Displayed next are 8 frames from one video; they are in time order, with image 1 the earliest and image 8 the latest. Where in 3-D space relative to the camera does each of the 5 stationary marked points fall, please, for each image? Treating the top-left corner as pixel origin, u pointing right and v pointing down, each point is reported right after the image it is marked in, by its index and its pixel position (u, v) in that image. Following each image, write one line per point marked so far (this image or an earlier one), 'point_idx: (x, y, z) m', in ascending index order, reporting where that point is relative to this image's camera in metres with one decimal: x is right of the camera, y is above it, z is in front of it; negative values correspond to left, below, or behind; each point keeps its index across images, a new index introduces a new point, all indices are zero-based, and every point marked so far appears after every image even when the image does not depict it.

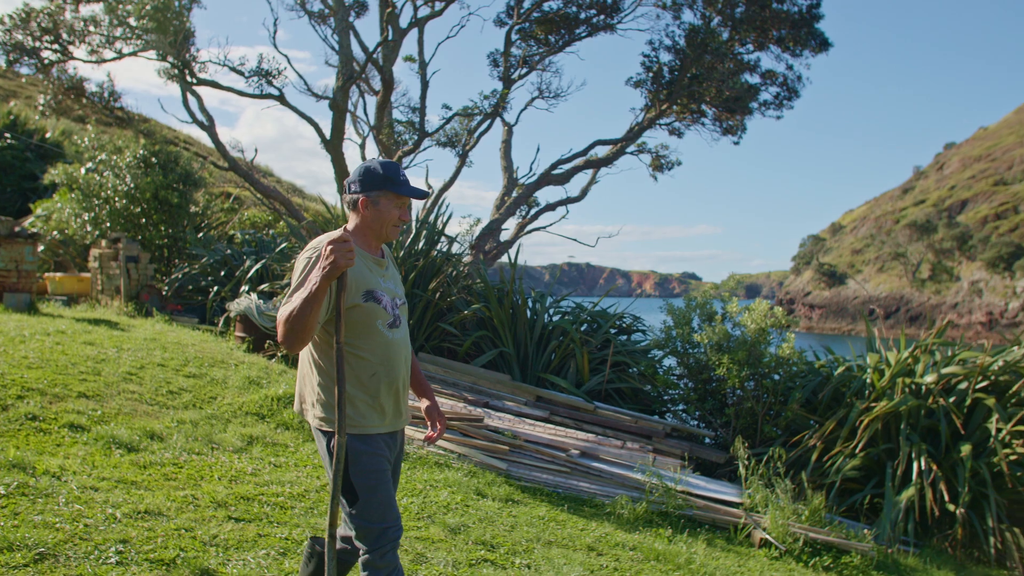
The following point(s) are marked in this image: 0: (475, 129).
0: (-0.6, +2.6, +13.8) m
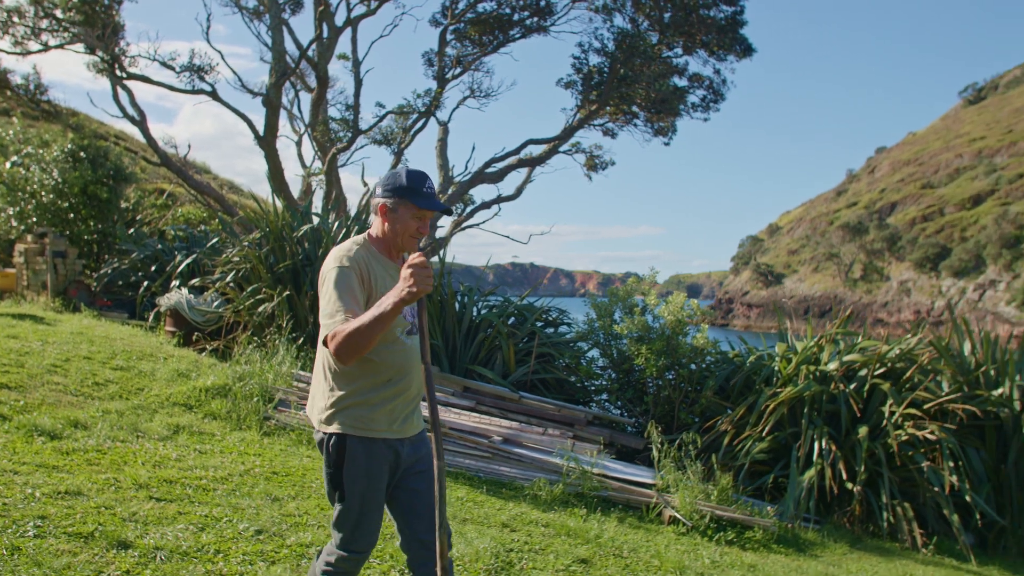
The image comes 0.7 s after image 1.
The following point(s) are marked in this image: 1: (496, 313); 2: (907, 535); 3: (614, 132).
0: (-1.7, +2.7, +13.9) m
1: (-0.2, -0.3, +8.4) m
2: (+3.0, -1.9, +6.4) m
3: (+2.0, +3.0, +16.7) m
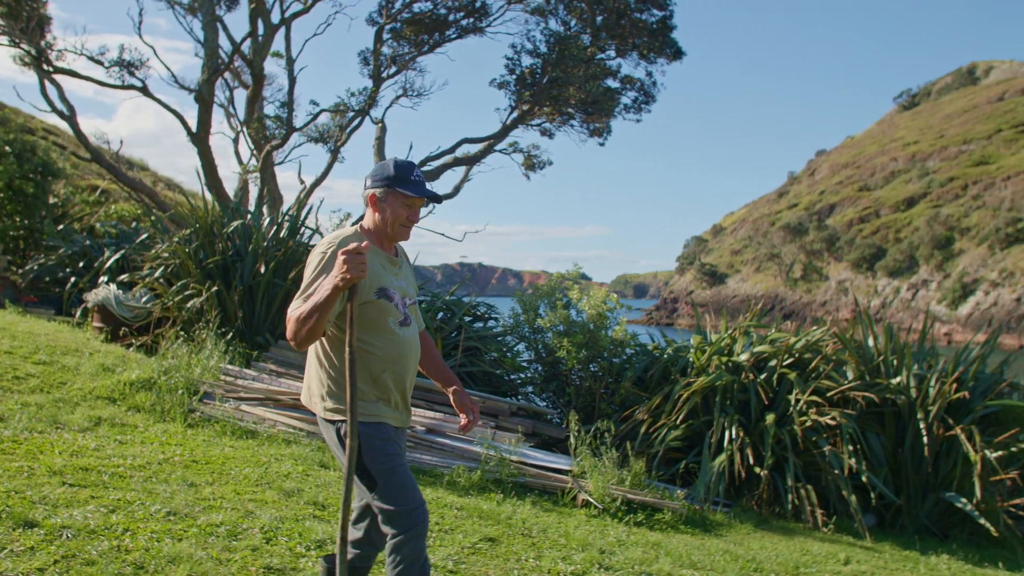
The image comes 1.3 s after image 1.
0: (-2.7, +2.7, +14.0) m
1: (-0.9, -0.2, +8.6) m
2: (+2.4, -1.8, +6.7) m
3: (+0.8, +3.1, +17.0) m
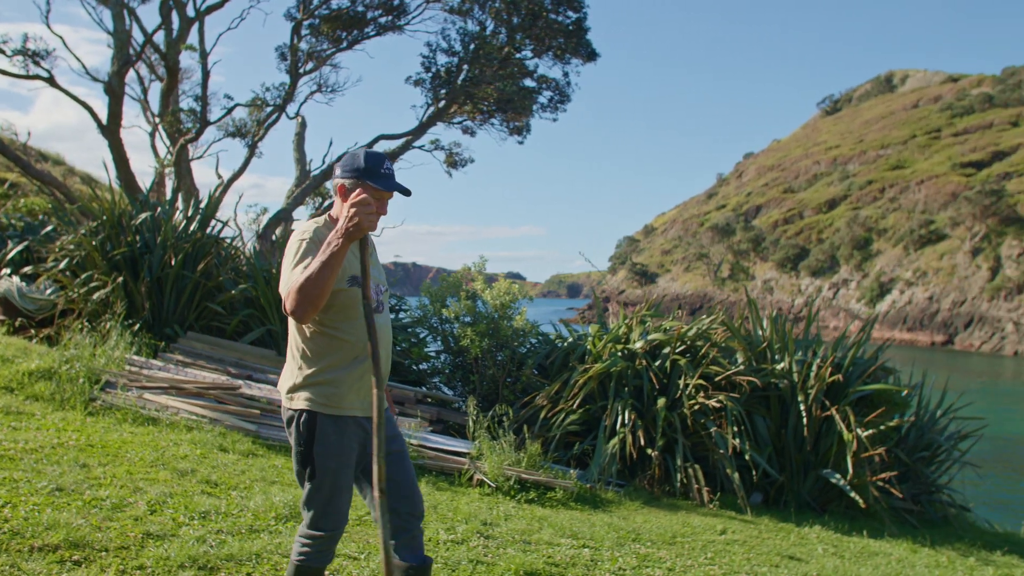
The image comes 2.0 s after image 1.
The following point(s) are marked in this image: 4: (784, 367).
0: (-4.1, +2.8, +14.0) m
1: (-1.9, -0.1, +8.7) m
2: (+1.6, -1.7, +7.1) m
3: (-0.8, +3.2, +17.2) m
4: (+2.5, -0.7, +7.9) m
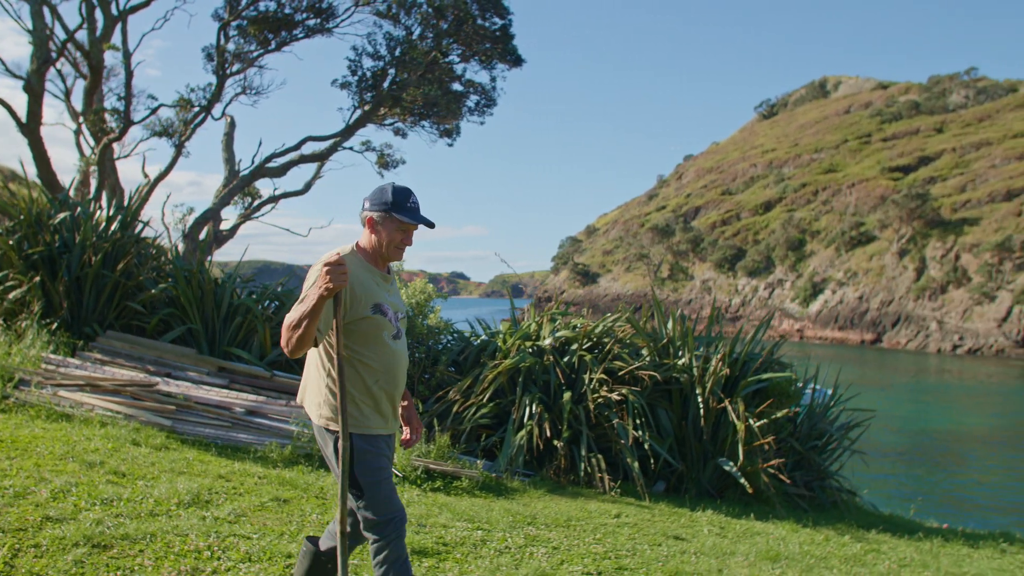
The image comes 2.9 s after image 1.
0: (-5.3, +2.8, +14.0) m
1: (-2.7, -0.1, +8.9) m
2: (+0.8, -1.7, +7.6) m
3: (-2.3, +3.2, +17.5) m
4: (+1.7, -0.7, +8.3) m
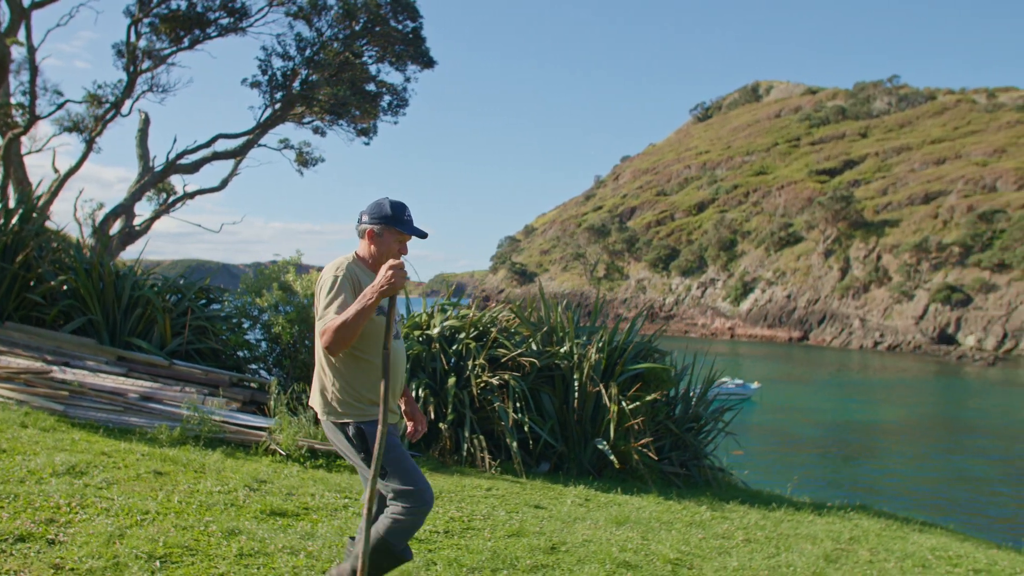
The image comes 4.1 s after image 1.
0: (-6.8, +2.9, +14.1) m
1: (-3.9, 0.0, +9.2) m
2: (-0.3, -1.6, +8.1) m
3: (-4.0, +3.3, +17.7) m
4: (+0.6, -0.7, +8.9) m
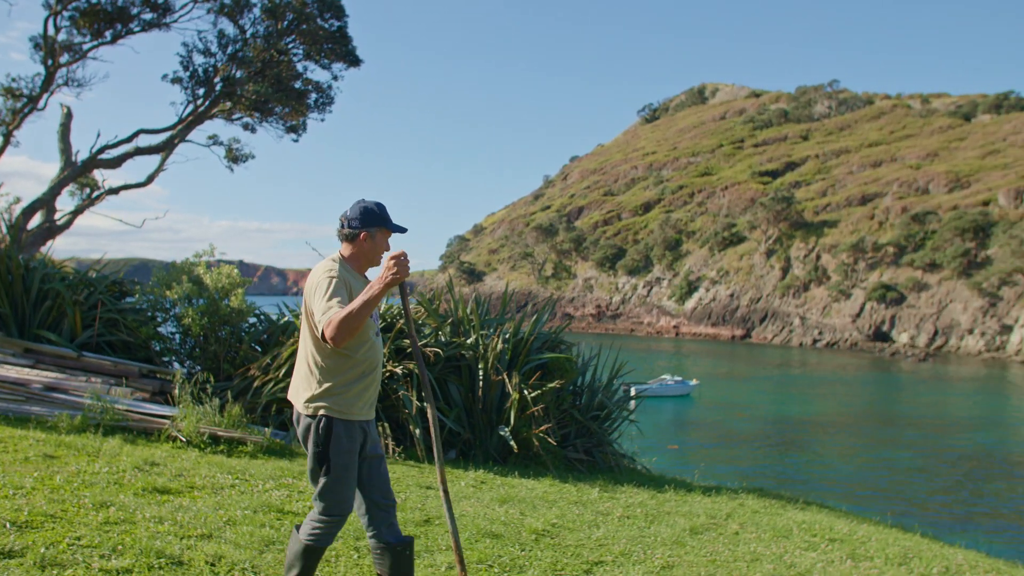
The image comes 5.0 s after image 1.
0: (-8.1, +3.0, +14.0) m
1: (-4.9, 0.0, +9.3) m
2: (-1.3, -1.6, +8.4) m
3: (-5.5, +3.4, +17.8) m
4: (-0.4, -0.6, +9.3) m
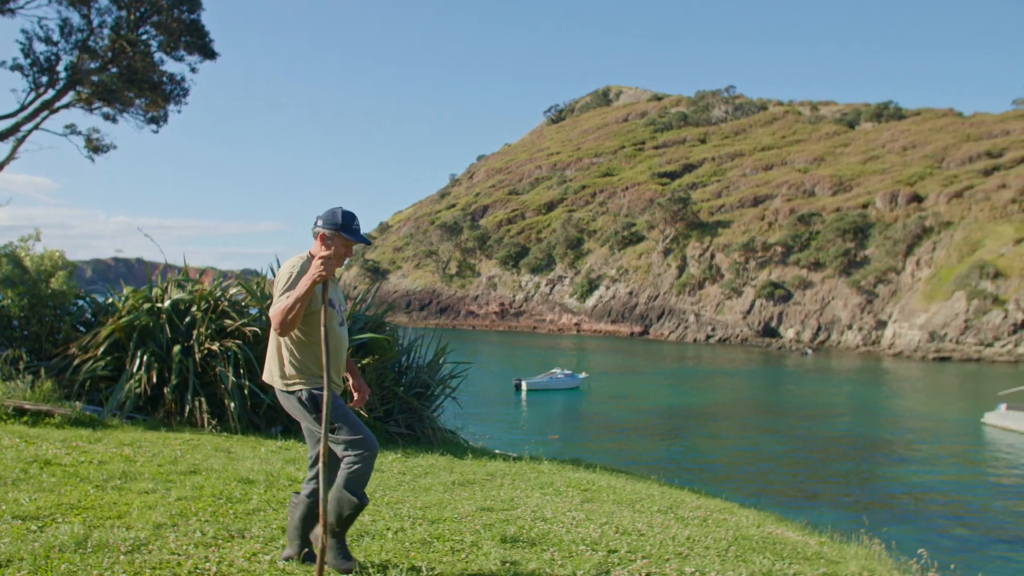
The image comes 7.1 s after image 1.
0: (-10.7, +3.2, +13.7) m
1: (-7.0, +0.2, +9.3) m
2: (-3.3, -1.4, +8.8) m
3: (-8.5, +3.6, +17.7) m
4: (-2.5, -0.4, +9.8) m
